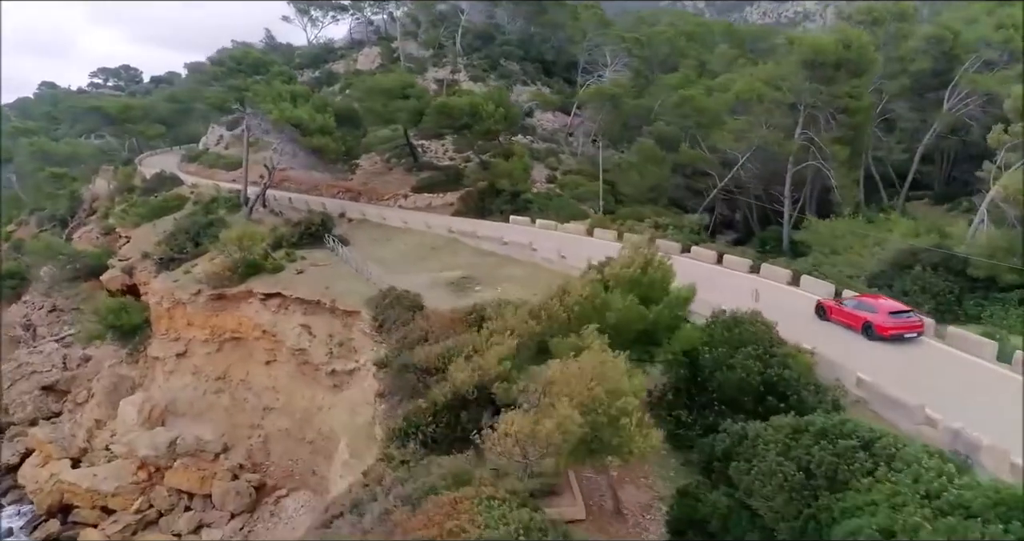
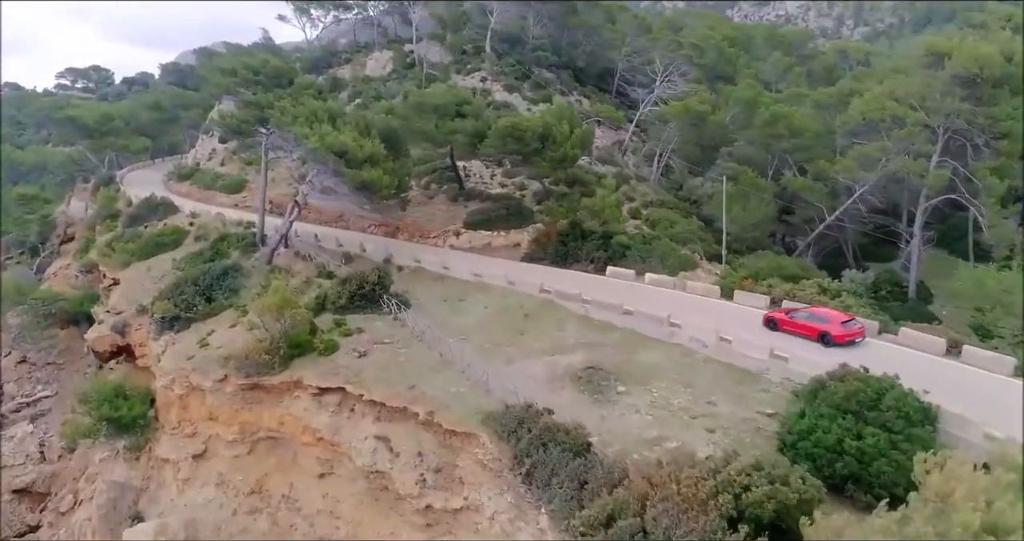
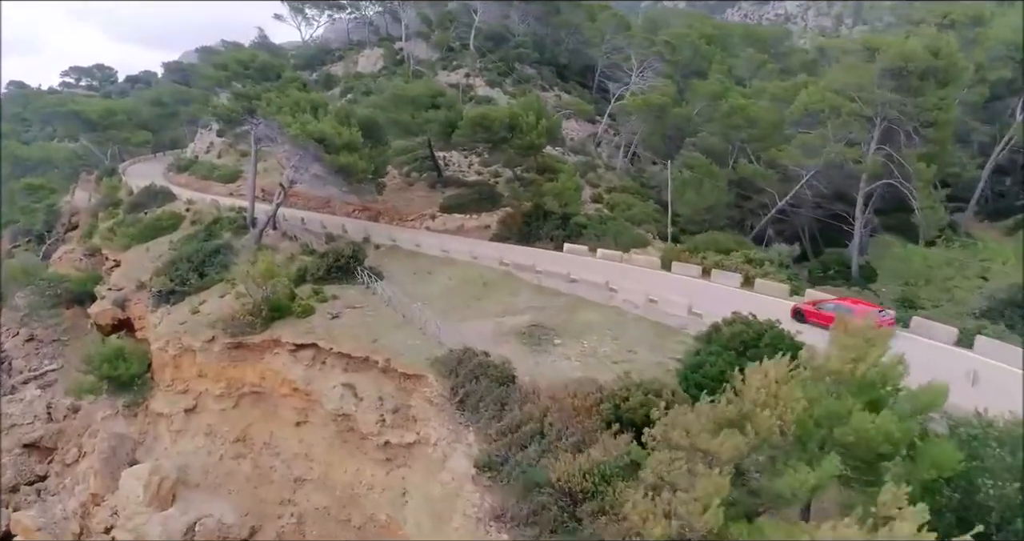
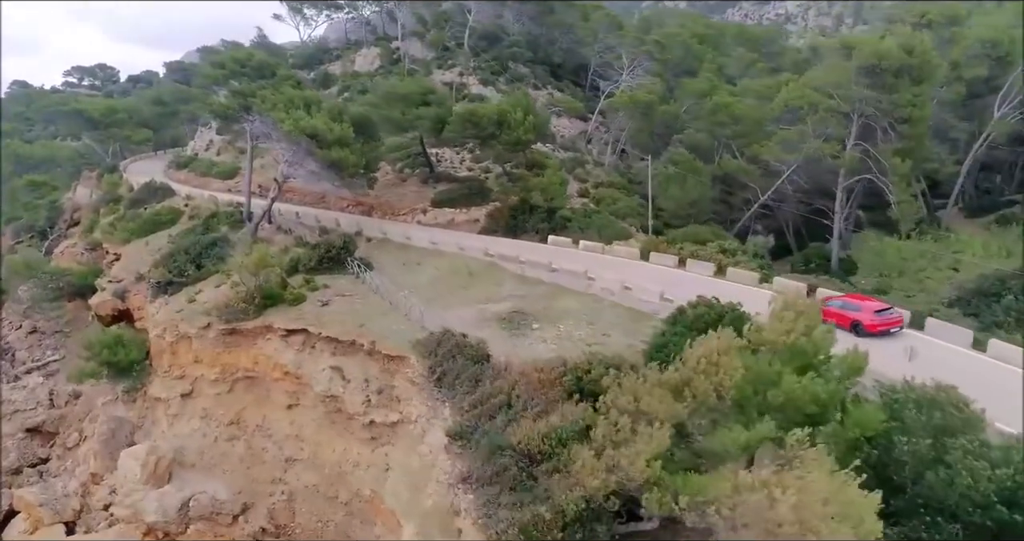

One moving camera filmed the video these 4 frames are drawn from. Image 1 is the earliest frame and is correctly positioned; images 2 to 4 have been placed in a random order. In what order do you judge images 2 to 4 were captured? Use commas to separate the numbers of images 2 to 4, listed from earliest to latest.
4, 3, 2
